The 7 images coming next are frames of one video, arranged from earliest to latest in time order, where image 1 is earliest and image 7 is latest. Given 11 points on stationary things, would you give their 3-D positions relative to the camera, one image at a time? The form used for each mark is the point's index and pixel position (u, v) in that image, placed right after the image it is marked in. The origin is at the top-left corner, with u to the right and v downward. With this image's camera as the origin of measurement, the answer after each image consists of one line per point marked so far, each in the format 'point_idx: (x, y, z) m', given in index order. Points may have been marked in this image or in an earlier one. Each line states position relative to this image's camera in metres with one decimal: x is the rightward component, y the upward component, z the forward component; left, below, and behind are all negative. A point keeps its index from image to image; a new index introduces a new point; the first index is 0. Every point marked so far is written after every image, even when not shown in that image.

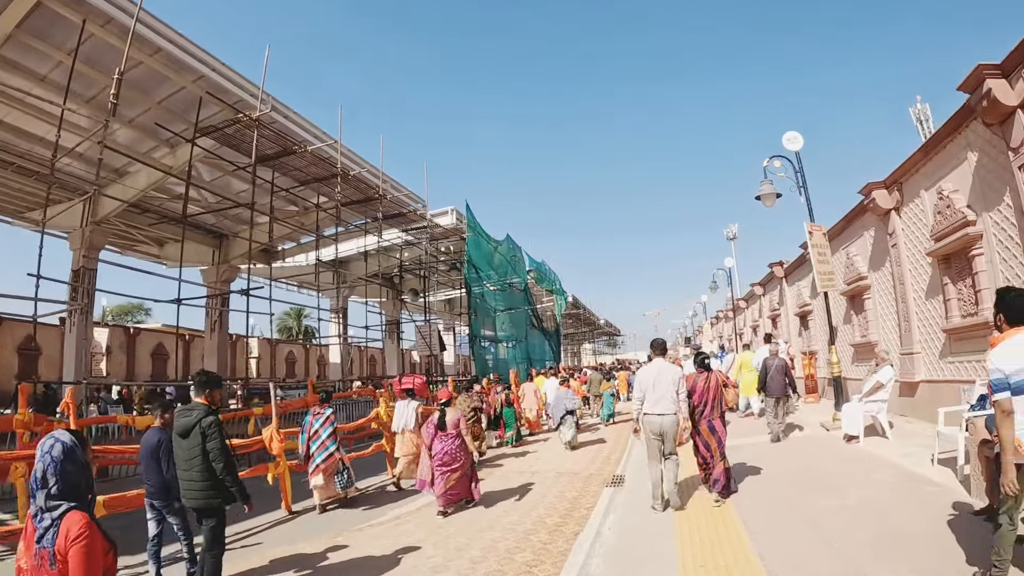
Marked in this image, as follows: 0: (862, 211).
0: (+5.5, +1.3, +9.1) m
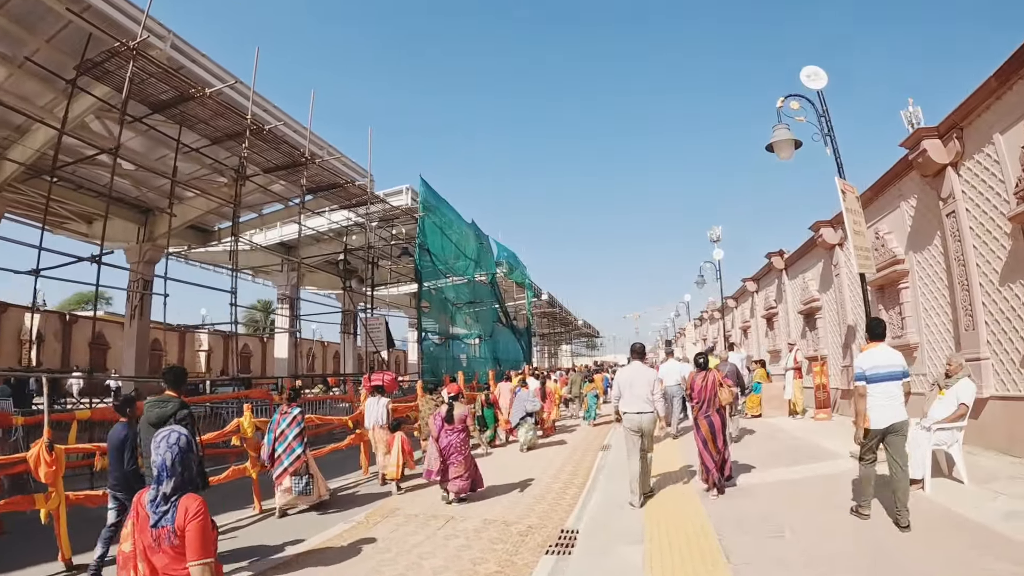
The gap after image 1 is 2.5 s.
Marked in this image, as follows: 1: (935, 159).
0: (+4.8, +1.4, +7.2) m
1: (+4.6, +1.4, +6.3) m
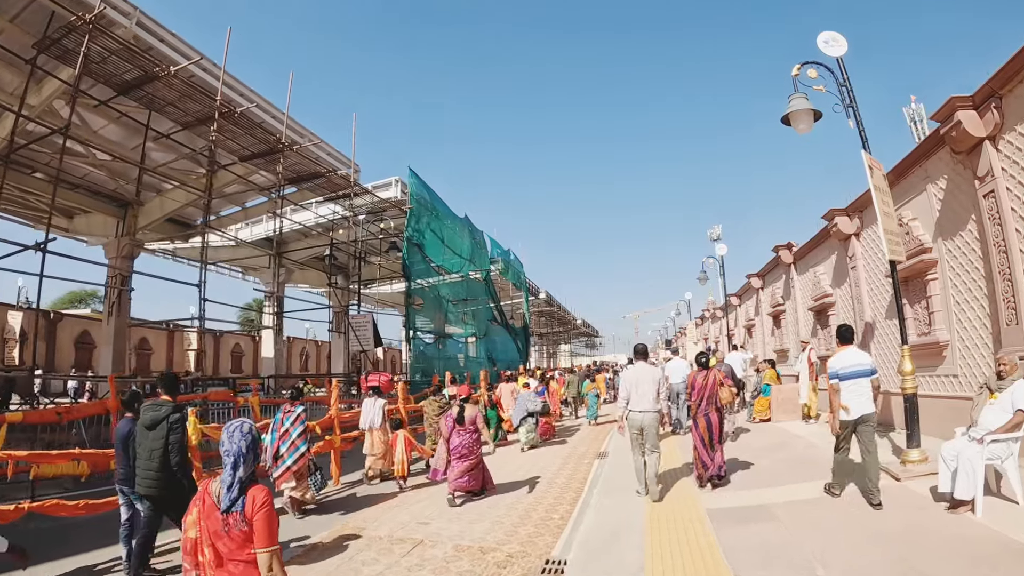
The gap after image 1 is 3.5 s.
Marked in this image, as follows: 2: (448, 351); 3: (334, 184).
0: (+4.6, +1.5, +6.6) m
1: (+4.4, +1.5, +5.7) m
2: (-1.8, -1.8, +16.9) m
3: (-3.7, +2.2, +12.2) m
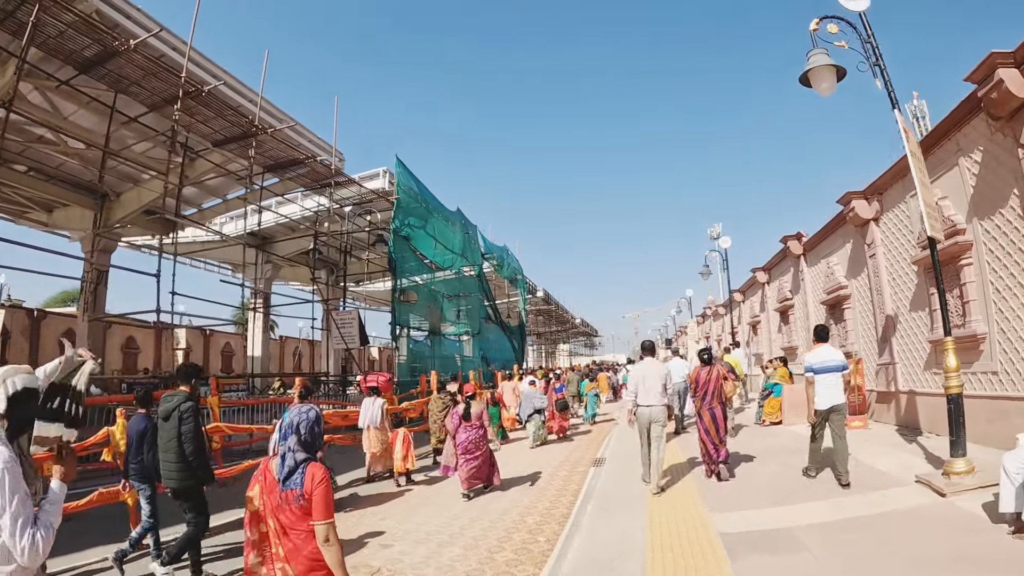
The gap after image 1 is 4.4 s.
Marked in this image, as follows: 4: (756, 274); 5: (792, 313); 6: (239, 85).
0: (+4.5, +1.6, +5.9) m
1: (+4.3, +1.6, +5.0) m
2: (-2.0, -1.7, +16.2) m
3: (-3.8, +2.3, +11.5) m
4: (+5.3, +0.3, +12.9) m
5: (+5.1, -0.5, +10.8) m
6: (-4.3, +3.2, +9.4) m
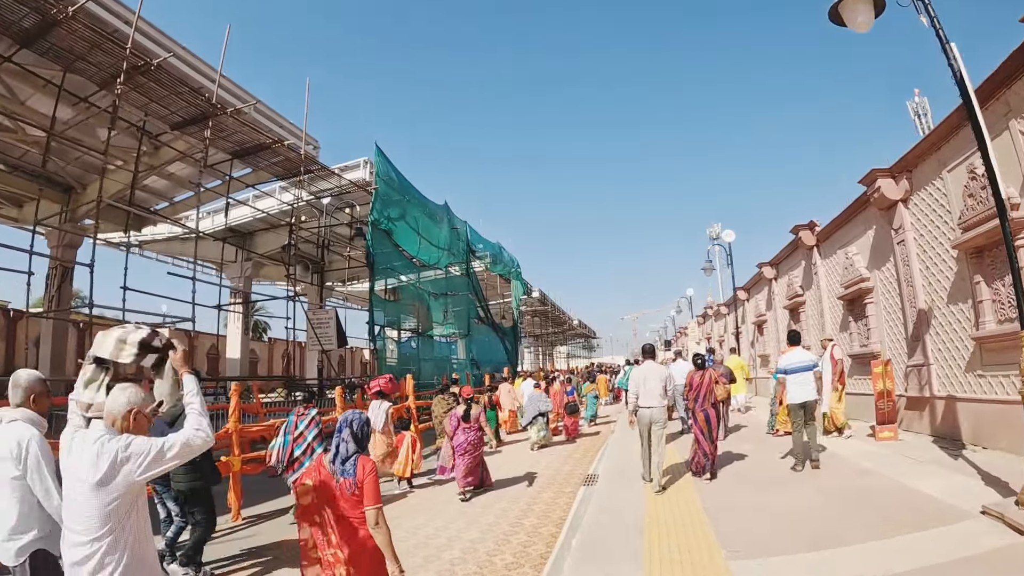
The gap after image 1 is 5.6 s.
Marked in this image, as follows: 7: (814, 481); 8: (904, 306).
0: (+4.2, +1.7, +5.1) m
1: (+4.0, +1.7, +4.2) m
2: (-2.2, -1.7, +15.4) m
3: (-4.1, +2.3, +10.7) m
4: (+5.1, +0.4, +12.1) m
5: (+4.9, -0.4, +10.0) m
6: (-4.6, +3.3, +8.6) m
7: (+2.7, -1.8, +5.3) m
8: (+4.2, -0.2, +6.3) m
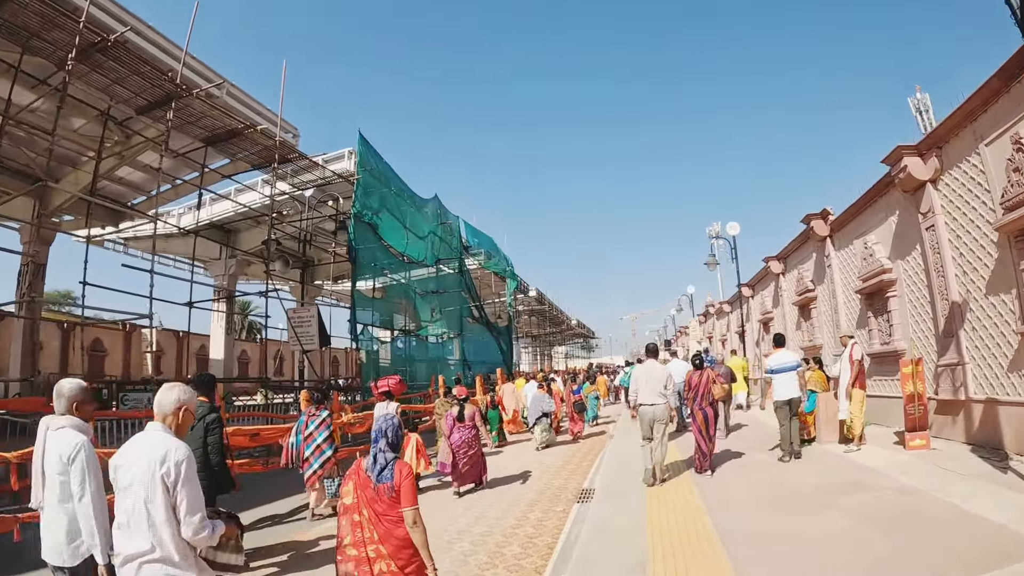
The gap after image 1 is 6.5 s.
0: (+4.1, +1.8, +4.5) m
1: (+3.9, +1.8, +3.5) m
2: (-2.4, -1.6, +14.7) m
3: (-4.2, +2.4, +10.0) m
4: (+5.0, +0.5, +11.4) m
5: (+4.8, -0.3, +9.4) m
6: (-4.7, +3.4, +7.9) m
7: (+2.6, -1.7, +4.7) m
8: (+4.0, -0.1, +5.7) m
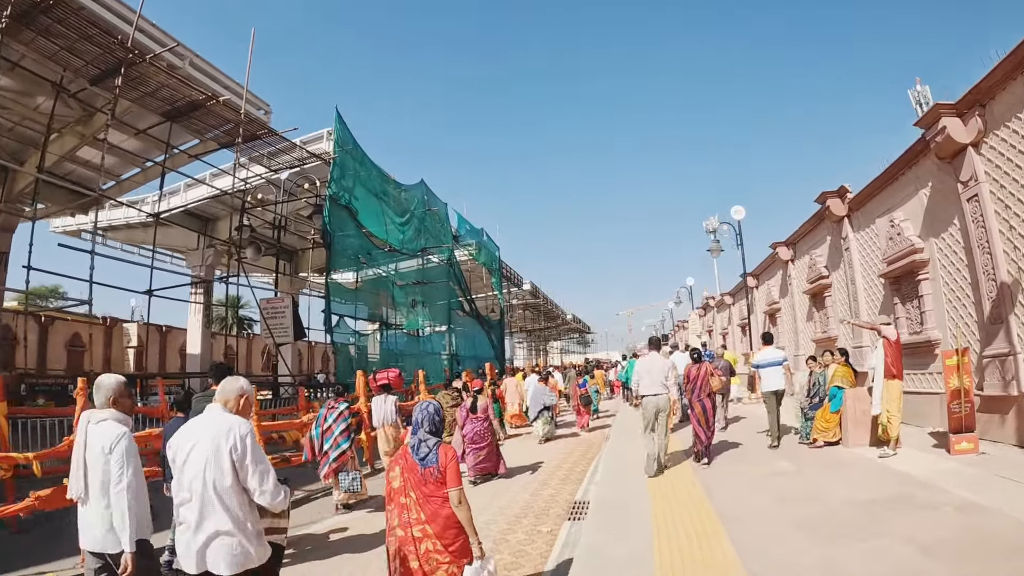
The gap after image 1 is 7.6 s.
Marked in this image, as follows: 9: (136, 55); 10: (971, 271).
0: (+4.0, +1.9, +3.7) m
1: (+3.7, +2.0, +2.8) m
2: (-2.6, -1.4, +14.0) m
3: (-4.4, +2.6, +9.2) m
4: (+4.8, +0.7, +10.7) m
5: (+4.6, -0.1, +8.7) m
6: (-4.9, +3.6, +7.1) m
7: (+2.4, -1.5, +4.0) m
8: (+3.9, +0.1, +5.0) m
9: (-4.8, +3.0, +7.5) m
10: (+3.9, +0.1, +5.1) m
